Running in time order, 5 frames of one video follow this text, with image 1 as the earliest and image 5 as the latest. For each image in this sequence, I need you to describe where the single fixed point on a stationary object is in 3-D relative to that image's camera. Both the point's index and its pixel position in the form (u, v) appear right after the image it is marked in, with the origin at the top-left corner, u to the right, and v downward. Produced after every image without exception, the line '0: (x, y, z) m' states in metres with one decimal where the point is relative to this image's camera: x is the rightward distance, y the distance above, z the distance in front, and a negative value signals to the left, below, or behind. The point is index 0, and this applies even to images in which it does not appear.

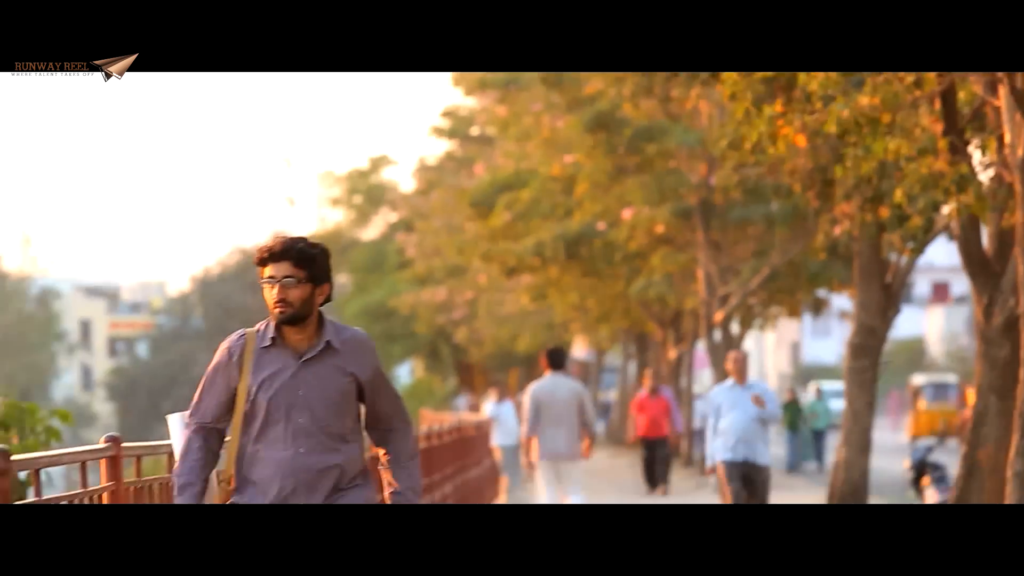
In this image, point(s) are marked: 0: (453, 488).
0: (-0.4, -1.3, +11.8) m
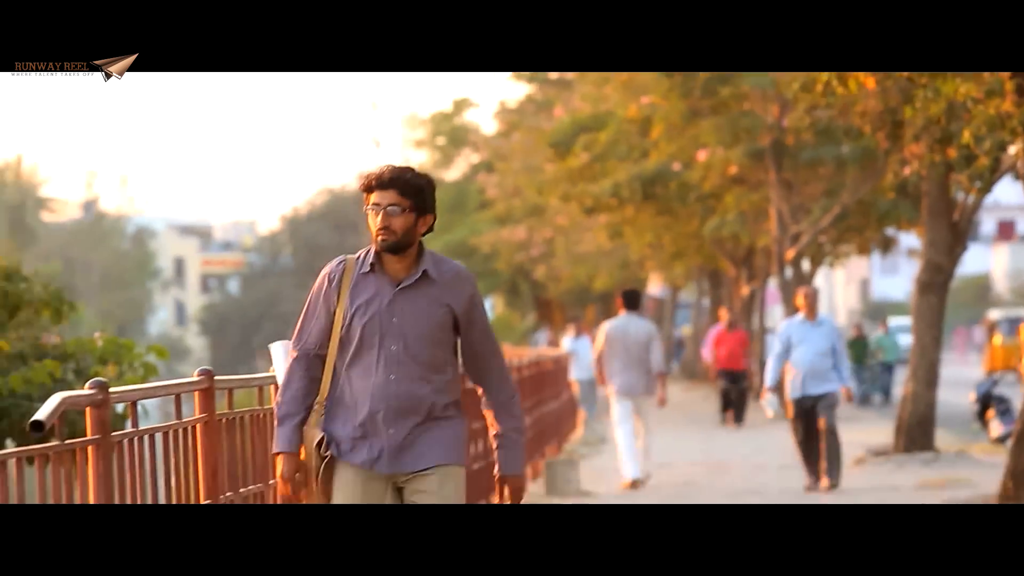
0: (+0.2, -0.9, +12.2) m
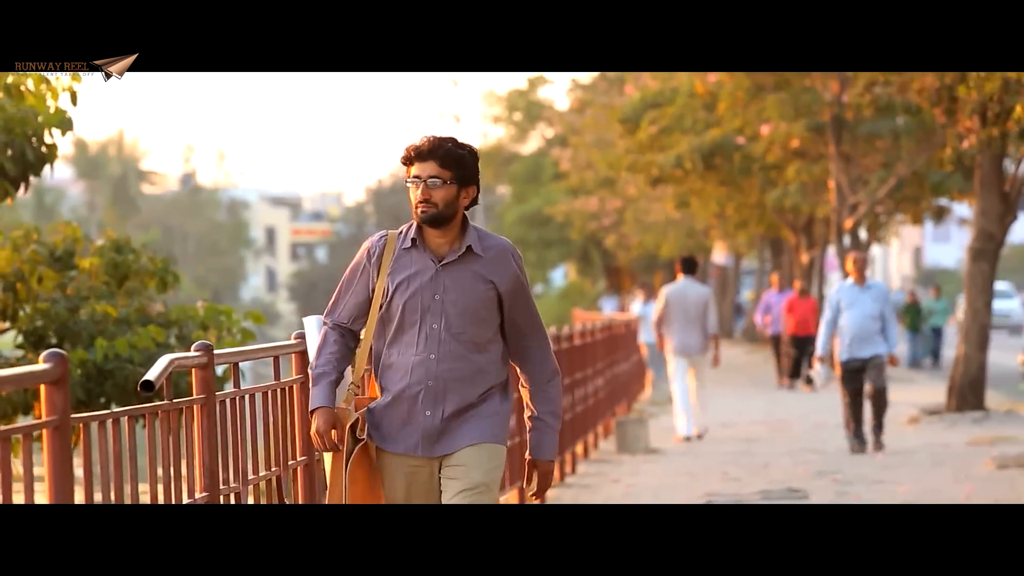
0: (+0.7, -0.7, +12.9) m
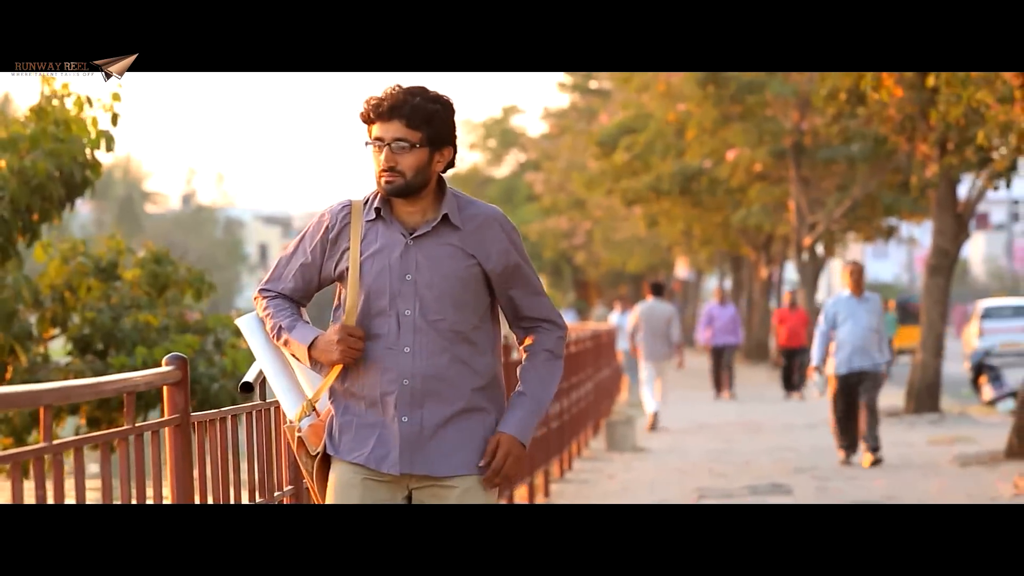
0: (+0.6, -0.8, +14.0) m
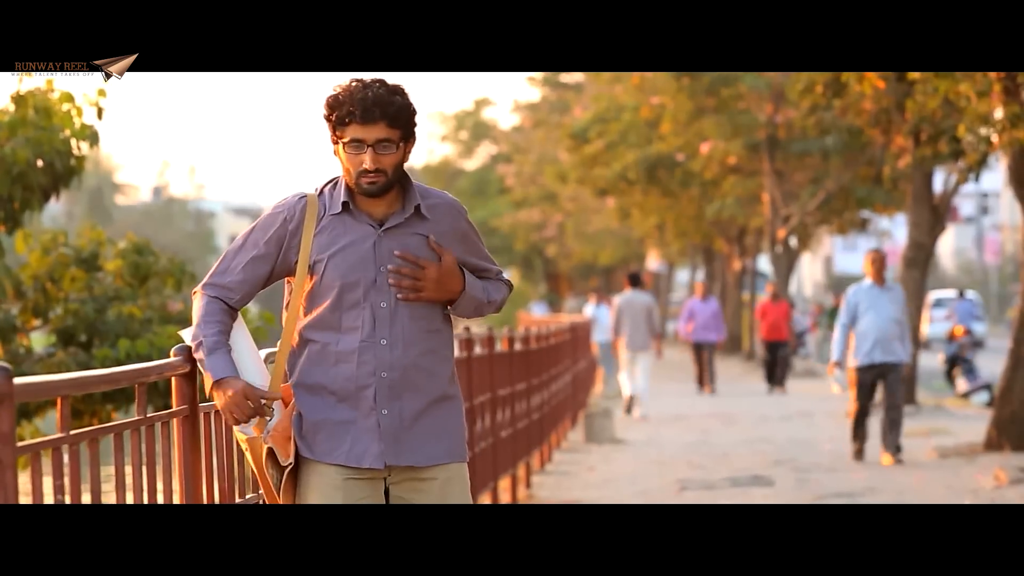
0: (+0.4, -0.7, +14.0) m
